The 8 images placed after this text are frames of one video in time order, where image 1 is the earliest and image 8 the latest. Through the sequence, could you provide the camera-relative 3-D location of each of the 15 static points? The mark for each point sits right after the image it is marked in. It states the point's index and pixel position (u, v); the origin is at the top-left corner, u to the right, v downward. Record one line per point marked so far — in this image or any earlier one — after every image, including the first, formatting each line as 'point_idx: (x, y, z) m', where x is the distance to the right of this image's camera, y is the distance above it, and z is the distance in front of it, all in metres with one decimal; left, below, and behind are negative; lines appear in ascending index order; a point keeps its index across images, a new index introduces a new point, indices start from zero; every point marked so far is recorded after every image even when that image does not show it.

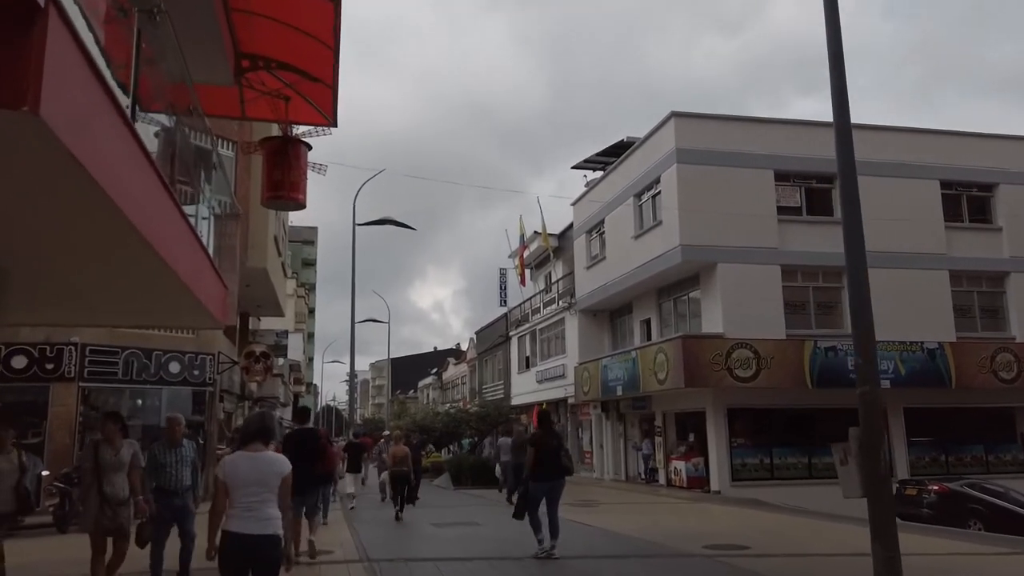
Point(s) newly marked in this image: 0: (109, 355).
0: (-9.9, -1.6, +18.5) m
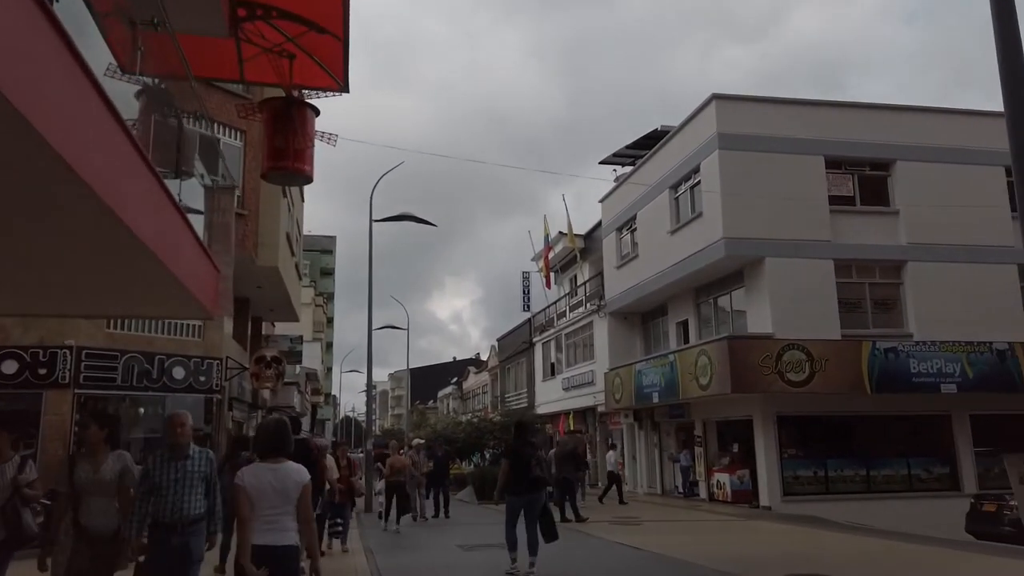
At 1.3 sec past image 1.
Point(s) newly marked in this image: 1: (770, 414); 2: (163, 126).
0: (-9.2, -1.6, +17.1) m
1: (+6.7, -3.3, +19.6) m
2: (-3.7, +1.7, +7.9) m
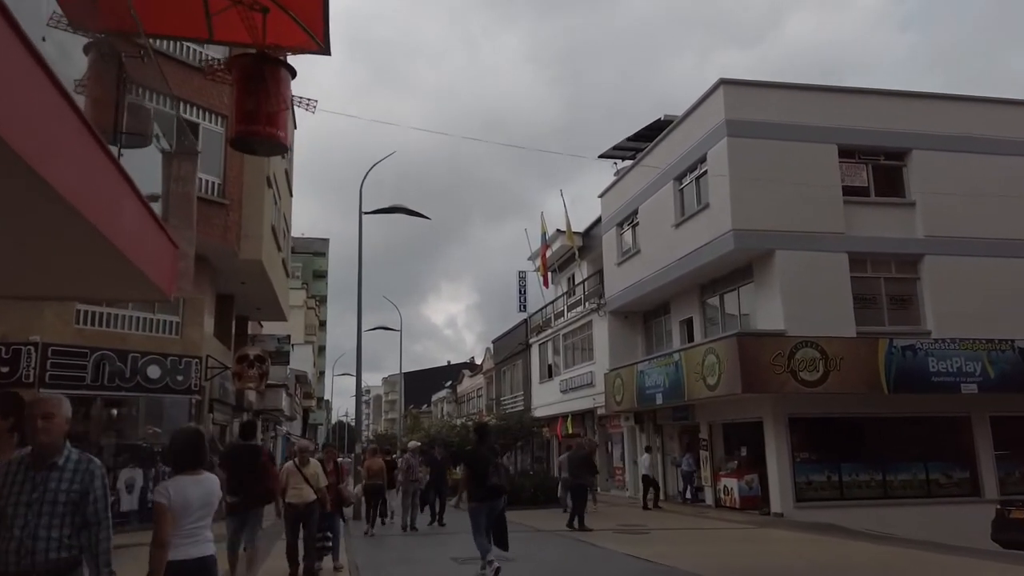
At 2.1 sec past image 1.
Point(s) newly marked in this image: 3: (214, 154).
0: (-9.2, -1.5, +15.9) m
1: (+6.6, -3.2, +18.5) m
2: (-3.6, +1.9, +6.8) m
3: (-7.2, +3.2, +18.1) m
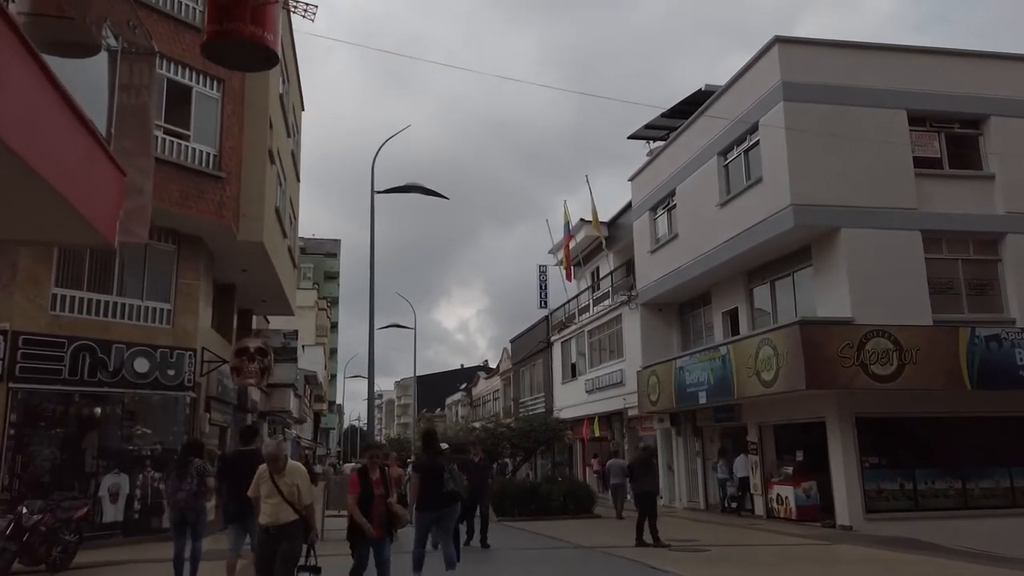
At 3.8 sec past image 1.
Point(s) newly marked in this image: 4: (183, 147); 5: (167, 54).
0: (-8.6, -1.1, +14.0) m
1: (+7.3, -2.8, +16.4) m
2: (-3.2, +2.3, +4.9) m
3: (-6.5, +3.6, +16.2) m
4: (-6.8, +2.9, +15.5) m
5: (-7.1, +4.8, +15.5) m
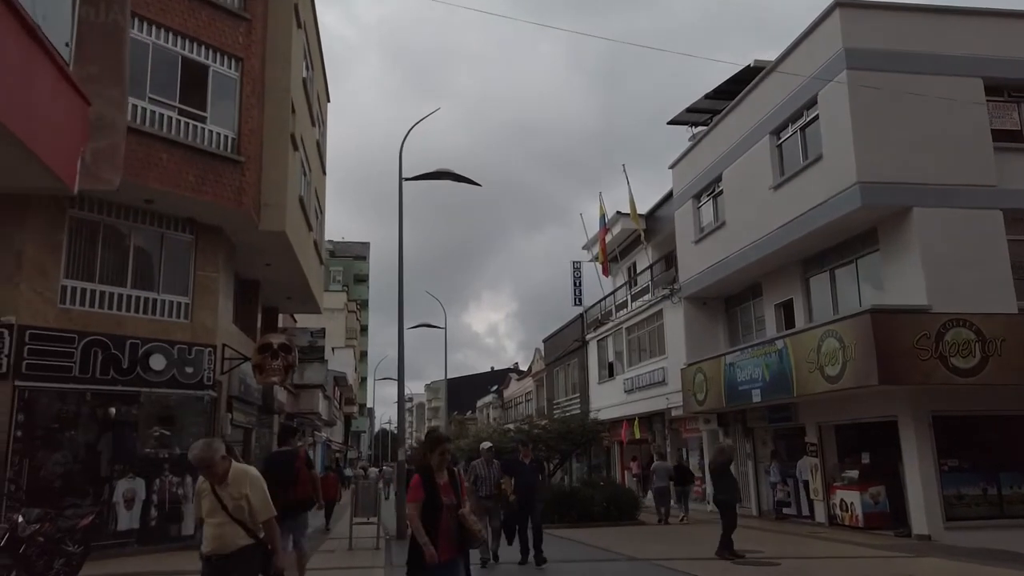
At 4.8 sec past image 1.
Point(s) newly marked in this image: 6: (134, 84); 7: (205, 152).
0: (-7.9, -1.0, +13.1) m
1: (+8.1, -2.5, +14.9) m
2: (-2.8, +2.5, +3.8) m
3: (-5.8, +3.7, +15.2) m
4: (-6.0, +3.1, +14.6) m
5: (-6.4, +5.0, +14.6) m
6: (-6.9, +3.7, +13.7) m
7: (-5.9, +2.6, +14.4) m
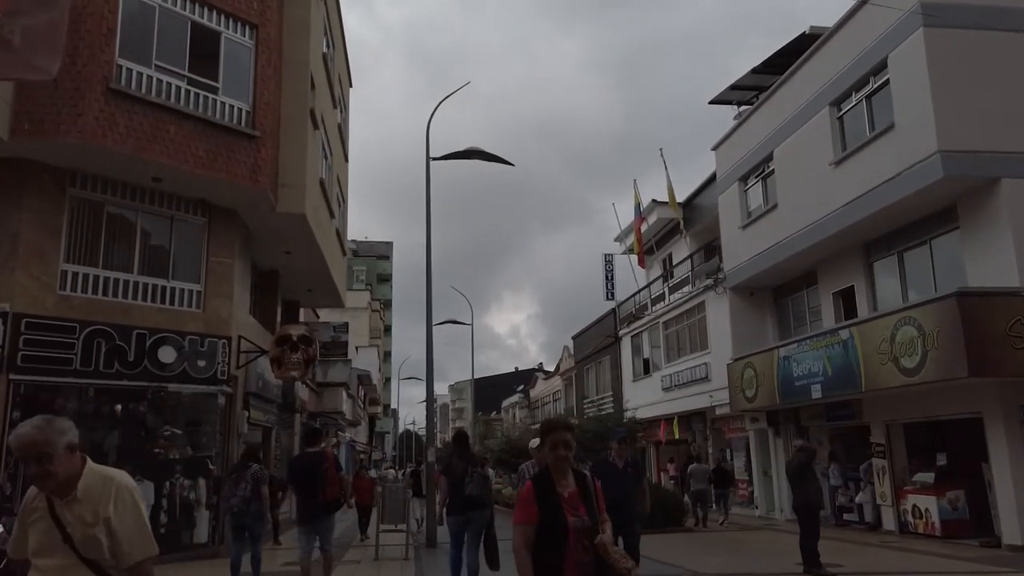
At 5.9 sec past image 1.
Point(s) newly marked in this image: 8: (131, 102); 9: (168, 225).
0: (-7.2, -0.7, +12.0) m
1: (+8.8, -2.1, +13.2) m
2: (-2.4, +2.8, +2.5) m
3: (-5.1, +4.0, +14.0) m
4: (-5.3, +3.3, +13.4) m
5: (-5.7, +5.2, +13.4) m
6: (-6.2, +4.0, +12.6) m
7: (-5.2, +2.8, +13.2) m
8: (-6.1, +3.0, +12.1) m
9: (-6.3, +1.1, +13.8) m
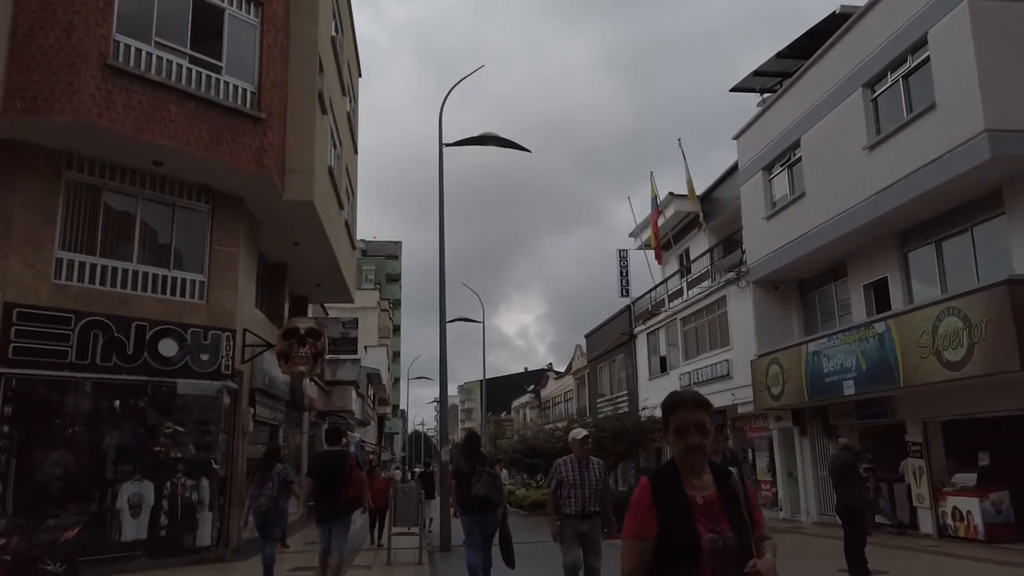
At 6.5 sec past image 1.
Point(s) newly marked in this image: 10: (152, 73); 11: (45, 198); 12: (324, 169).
0: (-6.9, -0.6, +11.3) m
1: (+9.1, -2.0, +12.4) m
2: (-2.3, +3.0, +1.8) m
3: (-4.7, +4.1, +13.4) m
4: (-5.0, +3.5, +12.7) m
5: (-5.4, +5.4, +12.7) m
6: (-5.9, +4.1, +11.9) m
7: (-4.9, +3.0, +12.6) m
8: (-5.8, +3.2, +11.4) m
9: (-6.0, +1.3, +13.2) m
10: (-5.6, +3.4, +11.8) m
11: (-7.1, +1.4, +11.5) m
12: (-4.0, +2.5, +15.8) m
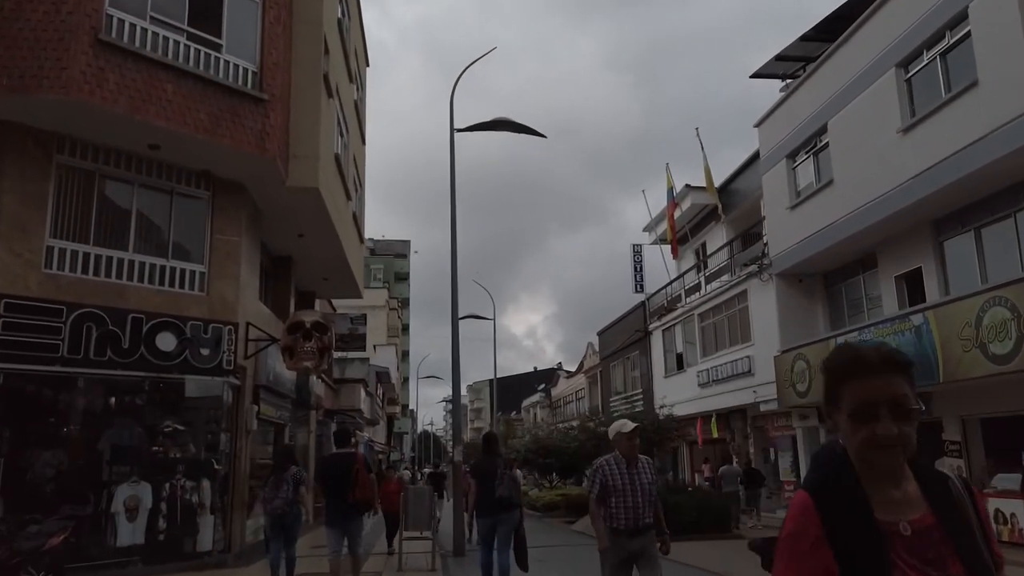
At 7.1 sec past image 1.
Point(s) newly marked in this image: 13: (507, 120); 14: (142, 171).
0: (-6.6, -0.4, +10.7) m
1: (+9.4, -1.8, +11.6) m
2: (-2.1, +3.2, +1.1) m
3: (-4.5, +4.3, +12.7) m
4: (-4.8, +3.7, +12.0) m
5: (-5.1, +5.5, +12.1) m
6: (-5.7, +4.3, +11.2) m
7: (-4.6, +3.2, +11.9) m
8: (-5.5, +3.3, +10.7) m
9: (-5.7, +1.5, +12.5) m
10: (-5.4, +3.5, +11.1) m
11: (-6.9, +1.5, +10.9) m
12: (-3.7, +2.6, +15.1) m
13: (-0.1, +3.5, +15.7) m
14: (-6.0, +1.9, +12.2) m
